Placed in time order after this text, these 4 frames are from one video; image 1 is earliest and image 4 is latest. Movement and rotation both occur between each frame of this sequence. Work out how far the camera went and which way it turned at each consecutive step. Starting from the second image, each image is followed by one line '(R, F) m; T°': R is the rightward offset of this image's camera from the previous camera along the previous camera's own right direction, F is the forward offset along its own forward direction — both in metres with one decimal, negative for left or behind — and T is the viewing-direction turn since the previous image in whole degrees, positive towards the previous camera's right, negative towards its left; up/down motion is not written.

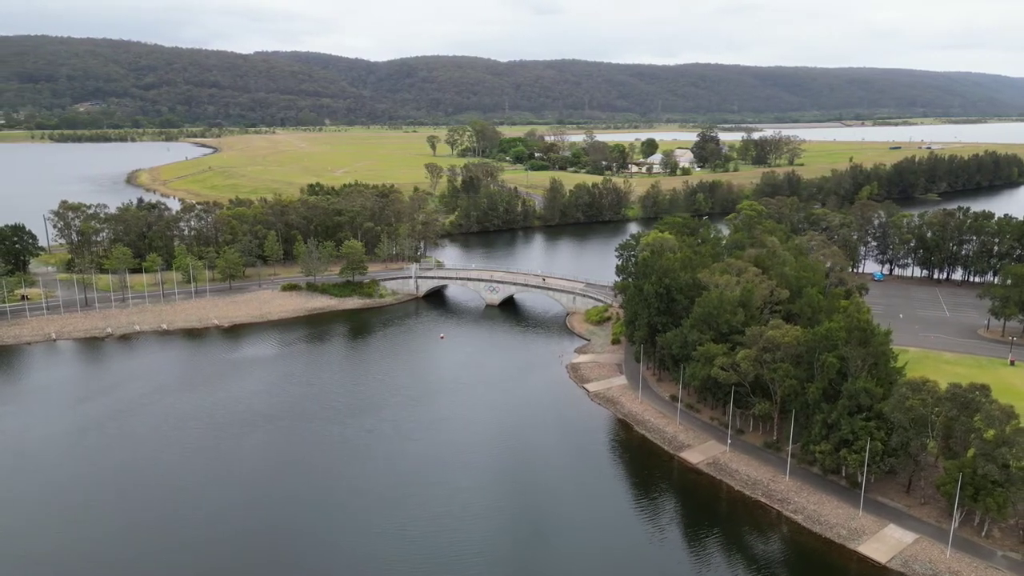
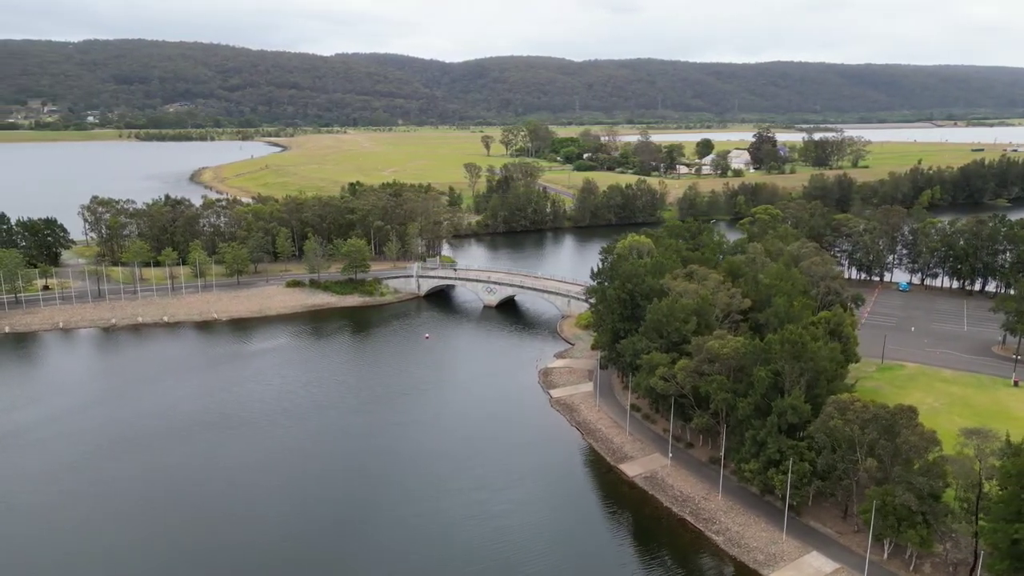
(+9.4, +1.2) m; -6°
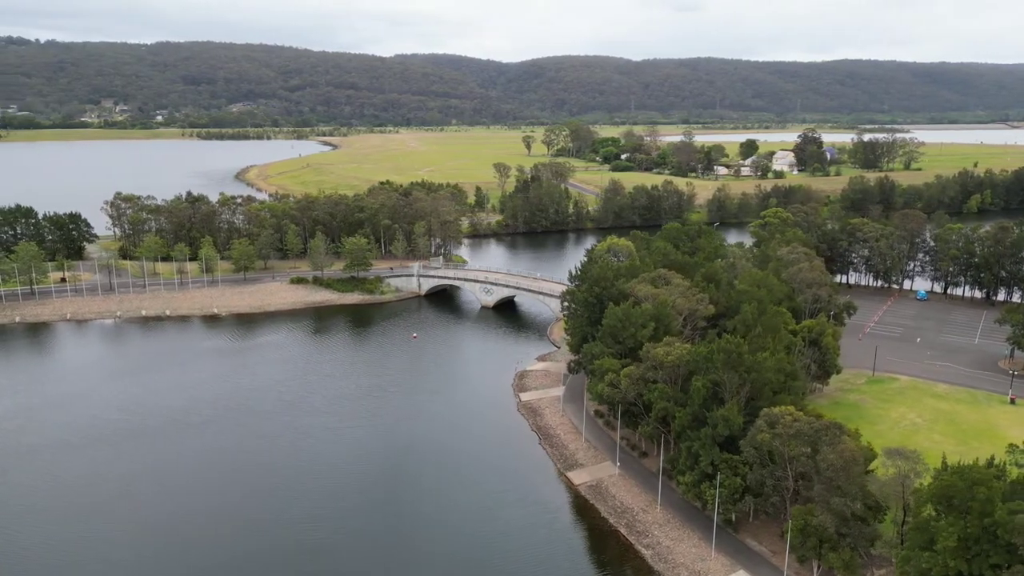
(+7.3, +0.9) m; -4°
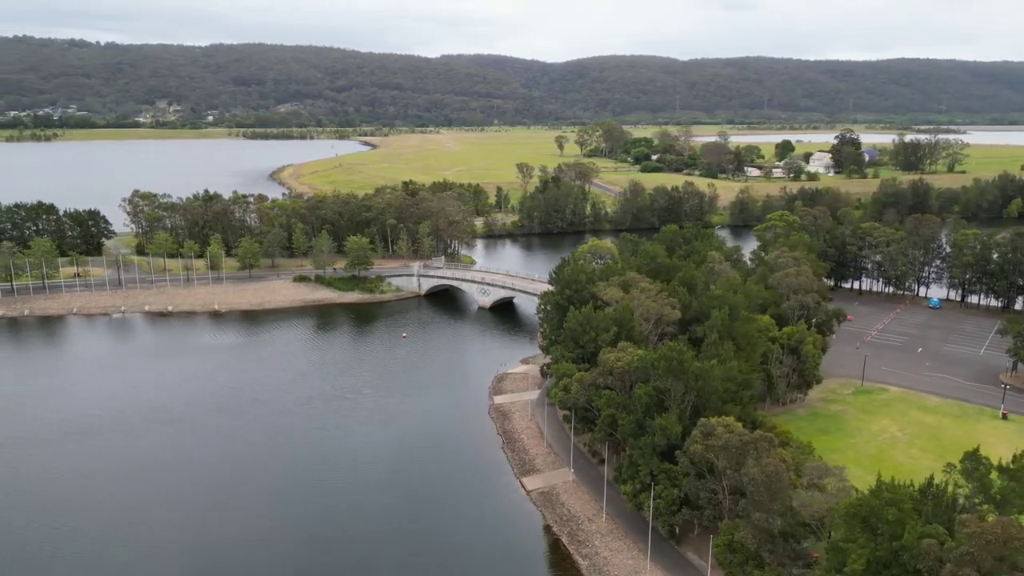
(+5.9, +0.7) m; -3°
